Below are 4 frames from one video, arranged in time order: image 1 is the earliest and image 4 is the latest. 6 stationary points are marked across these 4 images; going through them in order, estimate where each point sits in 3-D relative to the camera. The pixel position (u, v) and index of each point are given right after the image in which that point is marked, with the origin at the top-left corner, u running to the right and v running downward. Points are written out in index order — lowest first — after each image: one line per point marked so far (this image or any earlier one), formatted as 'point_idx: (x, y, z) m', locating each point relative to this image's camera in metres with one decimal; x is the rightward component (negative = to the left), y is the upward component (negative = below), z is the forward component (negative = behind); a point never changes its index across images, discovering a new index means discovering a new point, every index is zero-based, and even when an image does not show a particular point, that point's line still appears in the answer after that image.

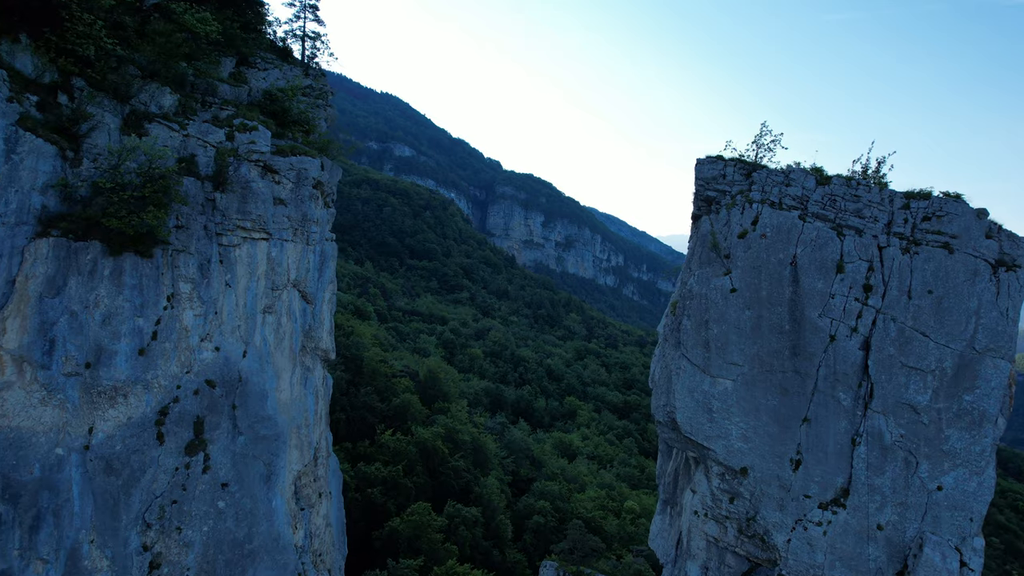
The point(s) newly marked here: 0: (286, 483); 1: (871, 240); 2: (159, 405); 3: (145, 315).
0: (-3.4, -2.9, +8.4) m
1: (+4.2, +0.6, +6.5) m
2: (-4.4, -1.5, +6.9) m
3: (-4.6, -0.3, +6.9) m
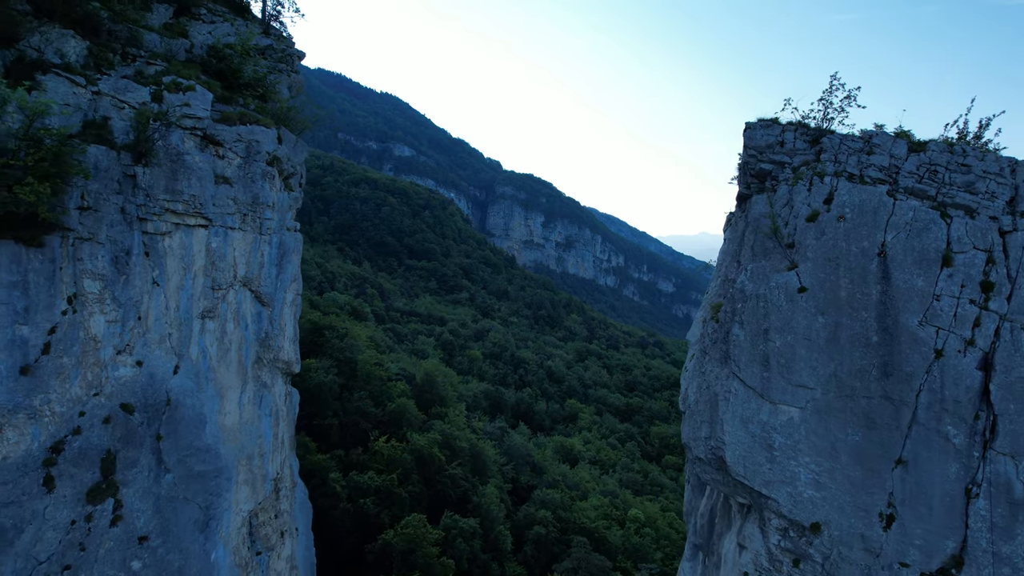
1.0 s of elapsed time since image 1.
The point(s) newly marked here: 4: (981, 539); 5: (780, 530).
0: (-3.4, -2.9, +6.8) m
1: (+4.2, +0.6, +4.9) m
2: (-4.4, -1.4, +5.3) m
3: (-4.6, -0.3, +5.3) m
4: (+3.9, -2.1, +4.6) m
5: (+2.5, -2.3, +5.2) m
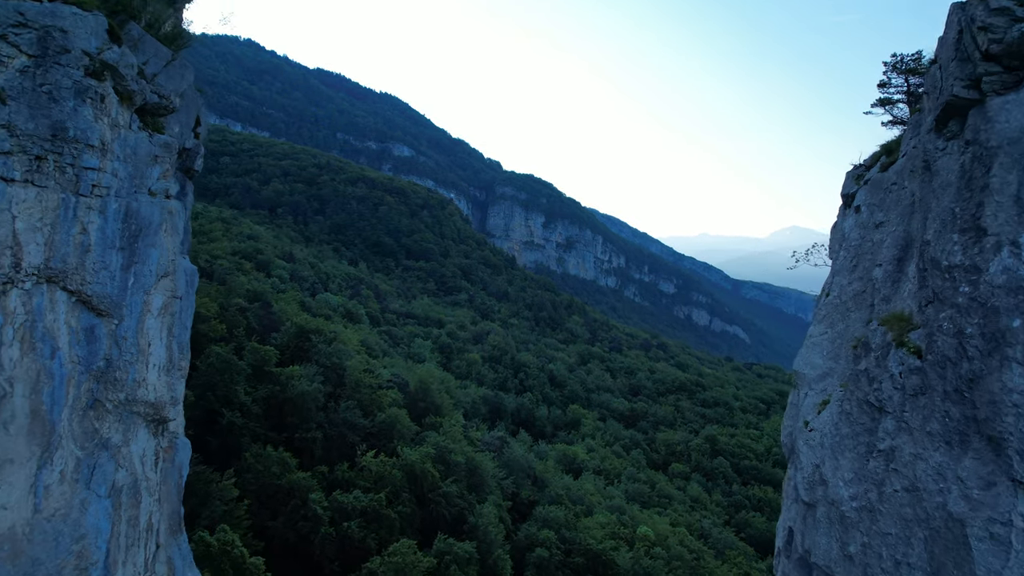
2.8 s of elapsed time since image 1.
0: (-3.5, -2.9, +3.7) m
1: (+4.1, +0.6, +1.8) m
2: (-4.5, -1.4, +2.2) m
3: (-4.6, -0.3, +2.2) m
4: (+3.8, -2.0, +1.5) m
5: (+2.5, -2.3, +2.1) m
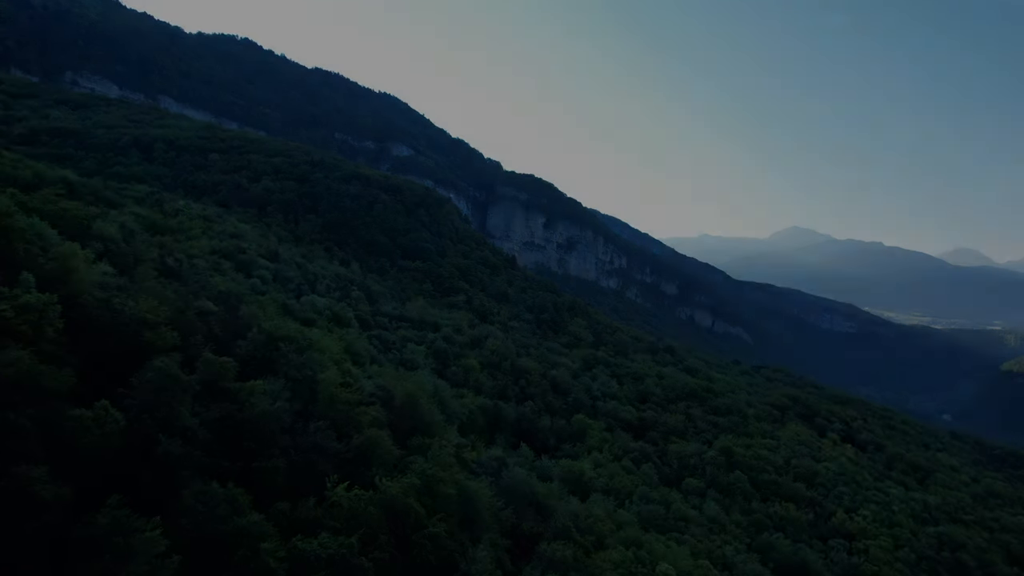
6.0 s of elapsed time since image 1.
0: (-3.5, -2.8, -2.2) m
1: (+4.0, +0.7, -4.1) m
2: (-4.5, -1.4, -3.7) m
3: (-4.7, -0.2, -3.7) m
4: (+3.8, -2.0, -4.4) m
5: (+2.4, -2.2, -3.8) m
